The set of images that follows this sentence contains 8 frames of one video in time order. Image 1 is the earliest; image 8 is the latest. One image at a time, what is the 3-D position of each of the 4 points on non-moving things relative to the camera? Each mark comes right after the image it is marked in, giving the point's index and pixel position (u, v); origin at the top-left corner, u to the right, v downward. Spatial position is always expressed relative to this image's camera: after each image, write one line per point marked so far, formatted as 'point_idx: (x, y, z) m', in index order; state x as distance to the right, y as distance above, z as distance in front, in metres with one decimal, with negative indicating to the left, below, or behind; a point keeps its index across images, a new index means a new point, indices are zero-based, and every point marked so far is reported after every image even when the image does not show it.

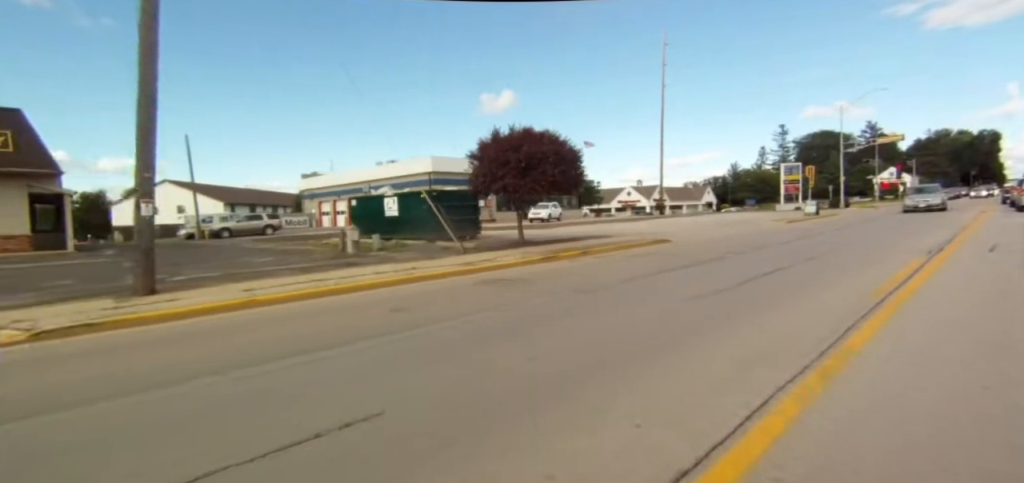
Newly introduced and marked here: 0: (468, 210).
0: (-1.6, +1.2, +18.8) m
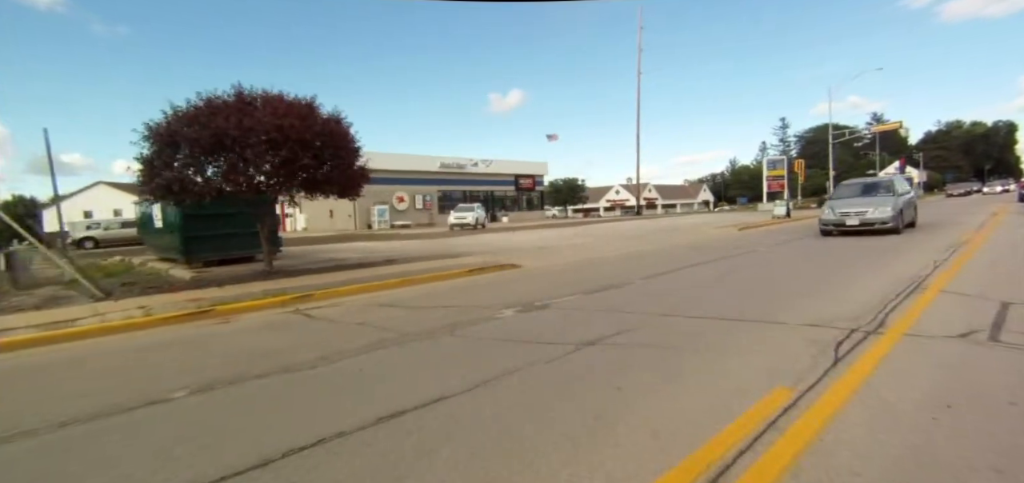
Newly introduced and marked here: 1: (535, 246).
0: (-6.7, +0.6, +13.4) m
1: (+0.8, +0.1, +18.2) m
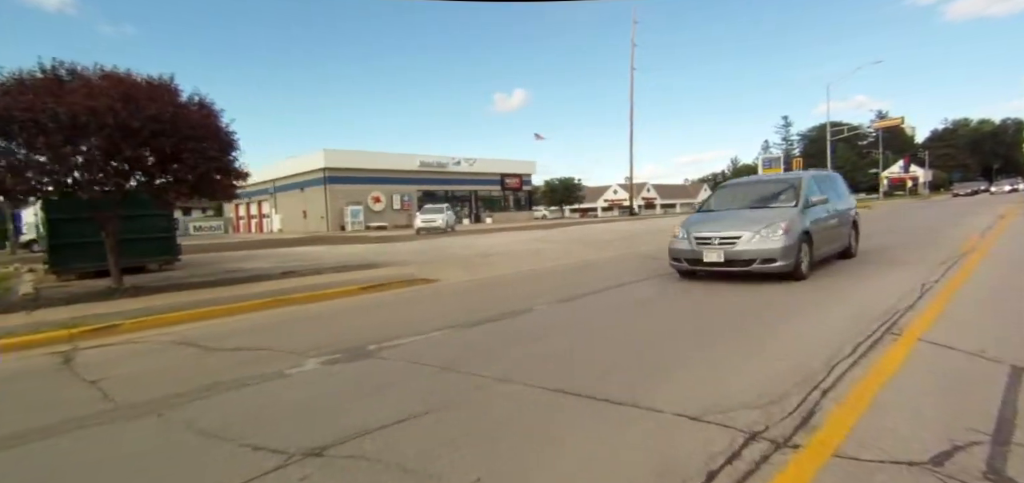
0: (-8.3, +0.4, +11.6) m
1: (-0.8, -0.1, +16.4) m
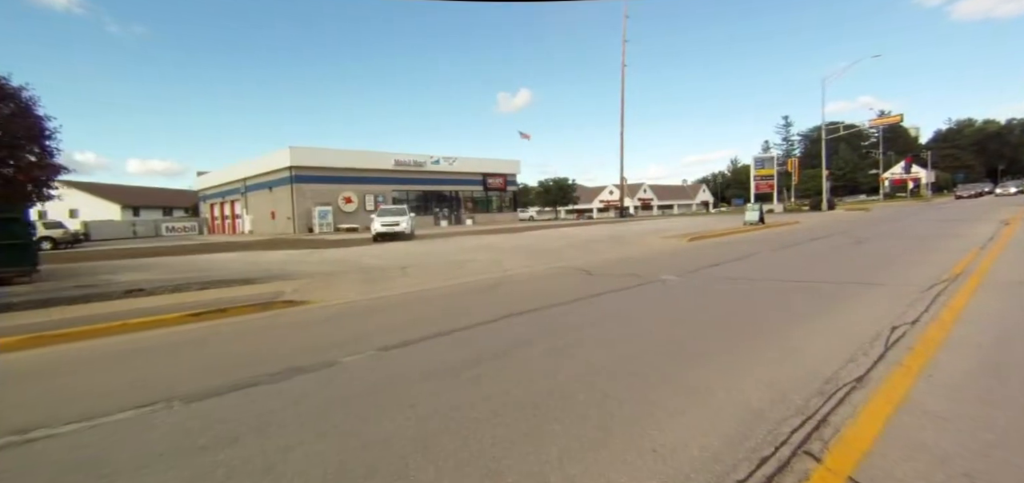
0: (-10.0, +0.3, +9.8) m
1: (-2.5, -0.3, +14.6) m
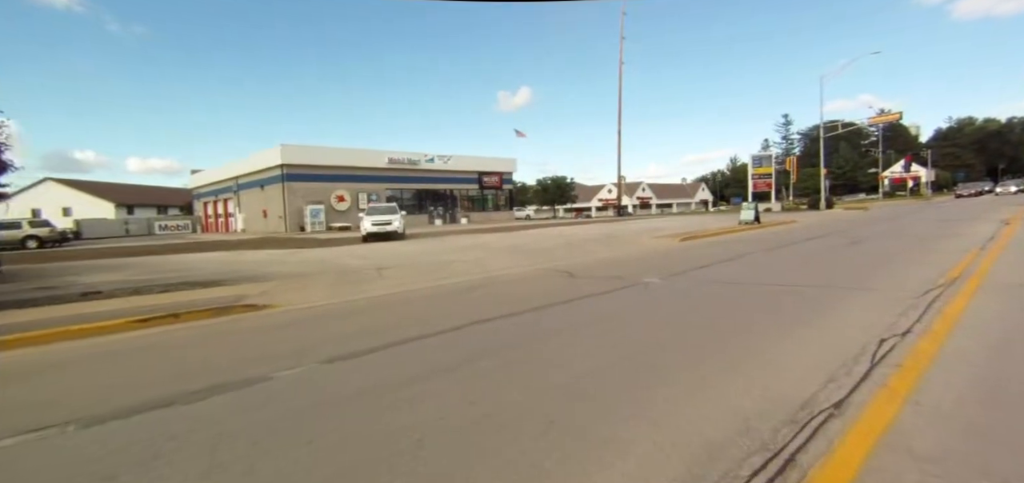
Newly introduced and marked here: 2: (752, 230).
0: (-10.4, +0.3, +9.4) m
1: (-2.9, -0.3, +14.2) m
2: (+9.4, +0.4, +20.0) m
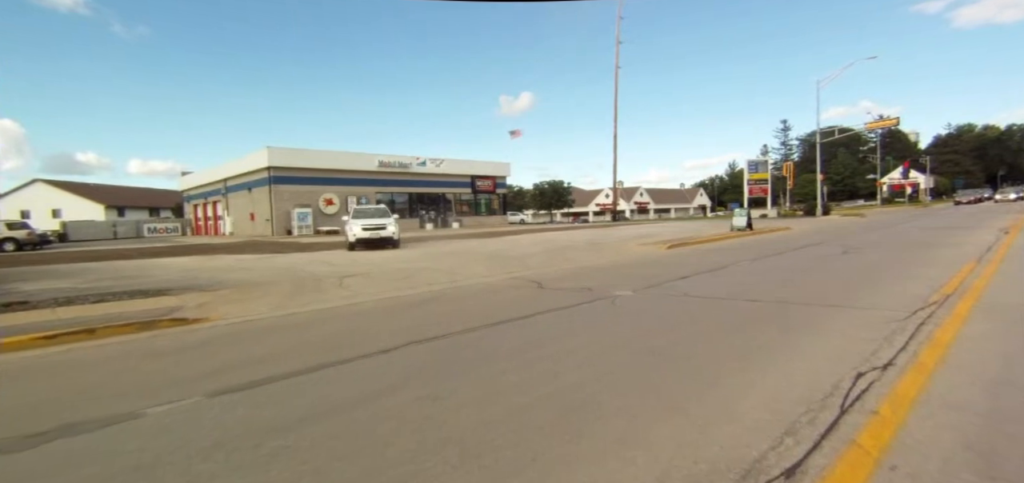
0: (-11.0, +0.2, +8.8) m
1: (-3.5, -0.5, +13.6) m
2: (+8.8, +0.2, +19.4) m
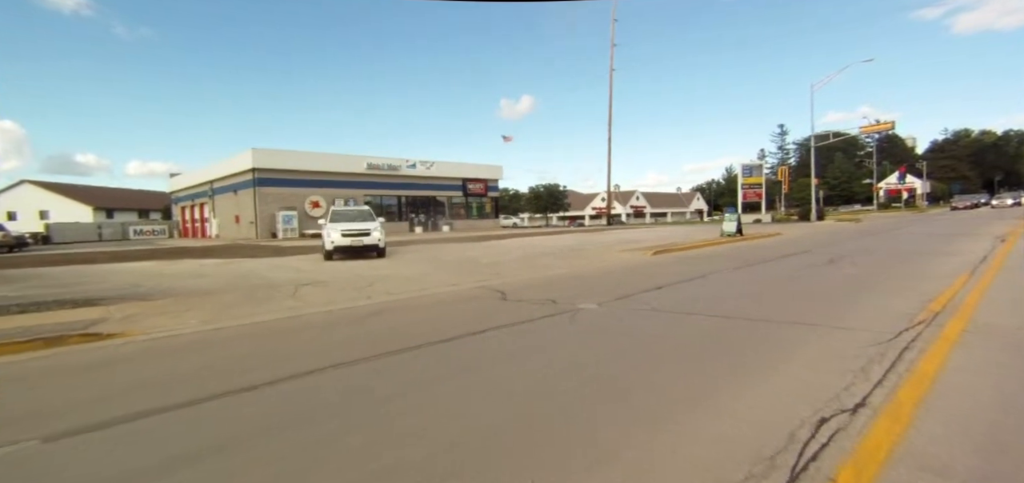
0: (-11.7, +0.1, +8.2) m
1: (-4.1, -0.6, +12.9) m
2: (+8.1, -0.1, +18.8) m
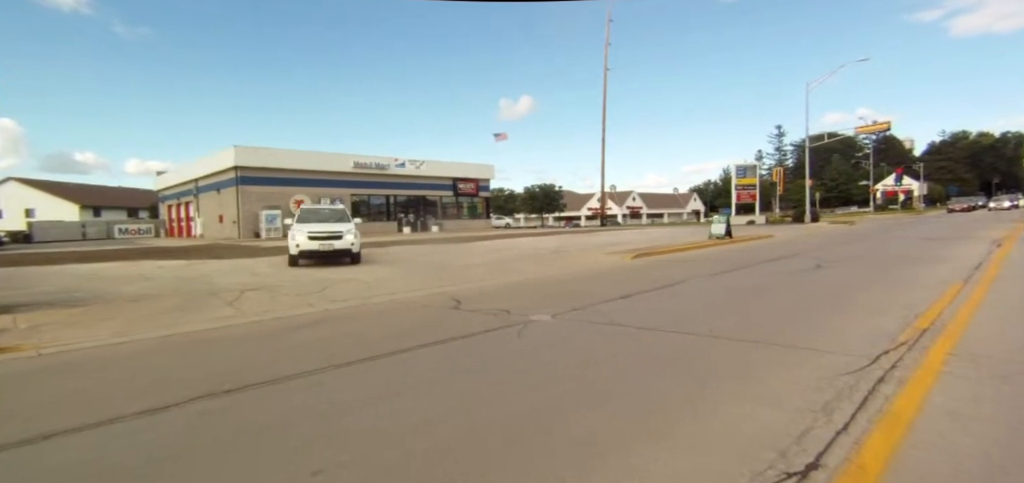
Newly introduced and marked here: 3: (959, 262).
0: (-12.3, +0.1, +7.5) m
1: (-4.8, -0.7, +12.3) m
2: (+7.4, -0.2, +18.1) m
3: (+10.2, -0.4, +11.6) m
